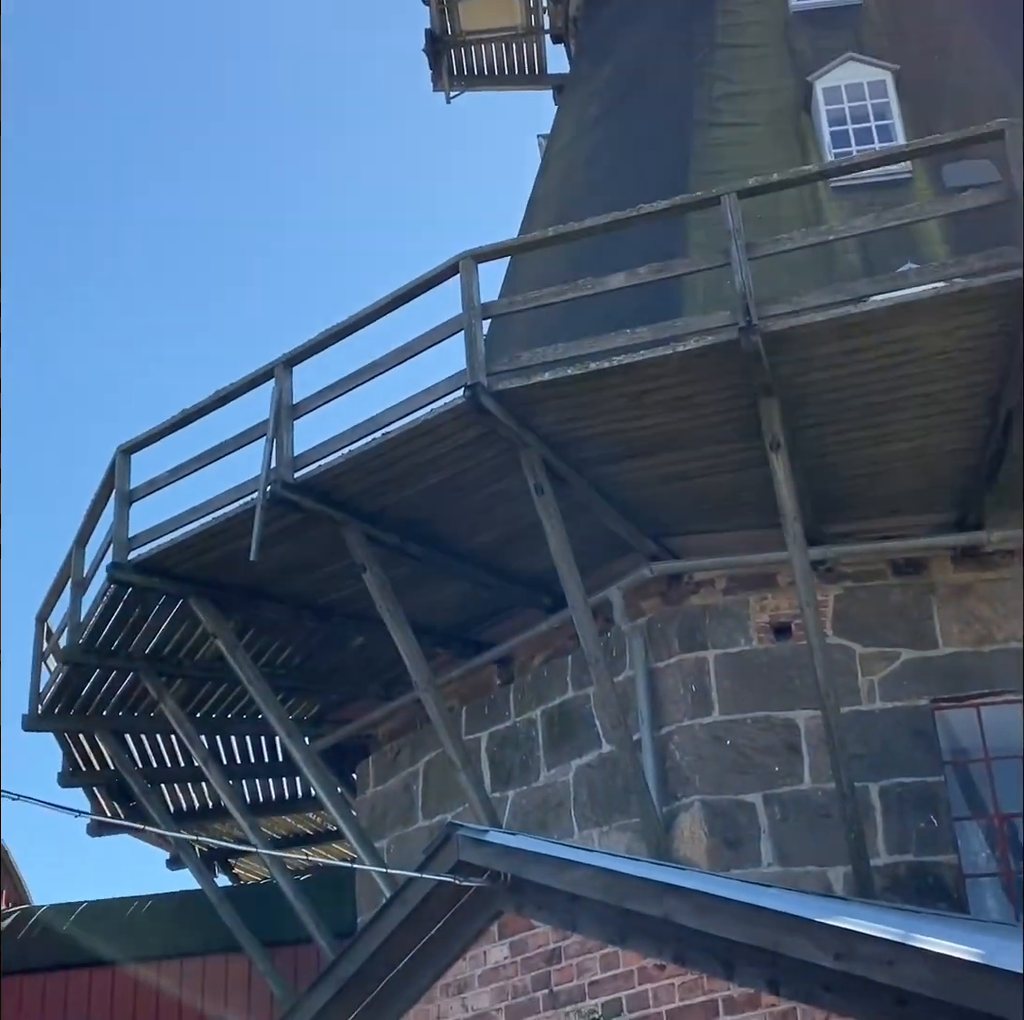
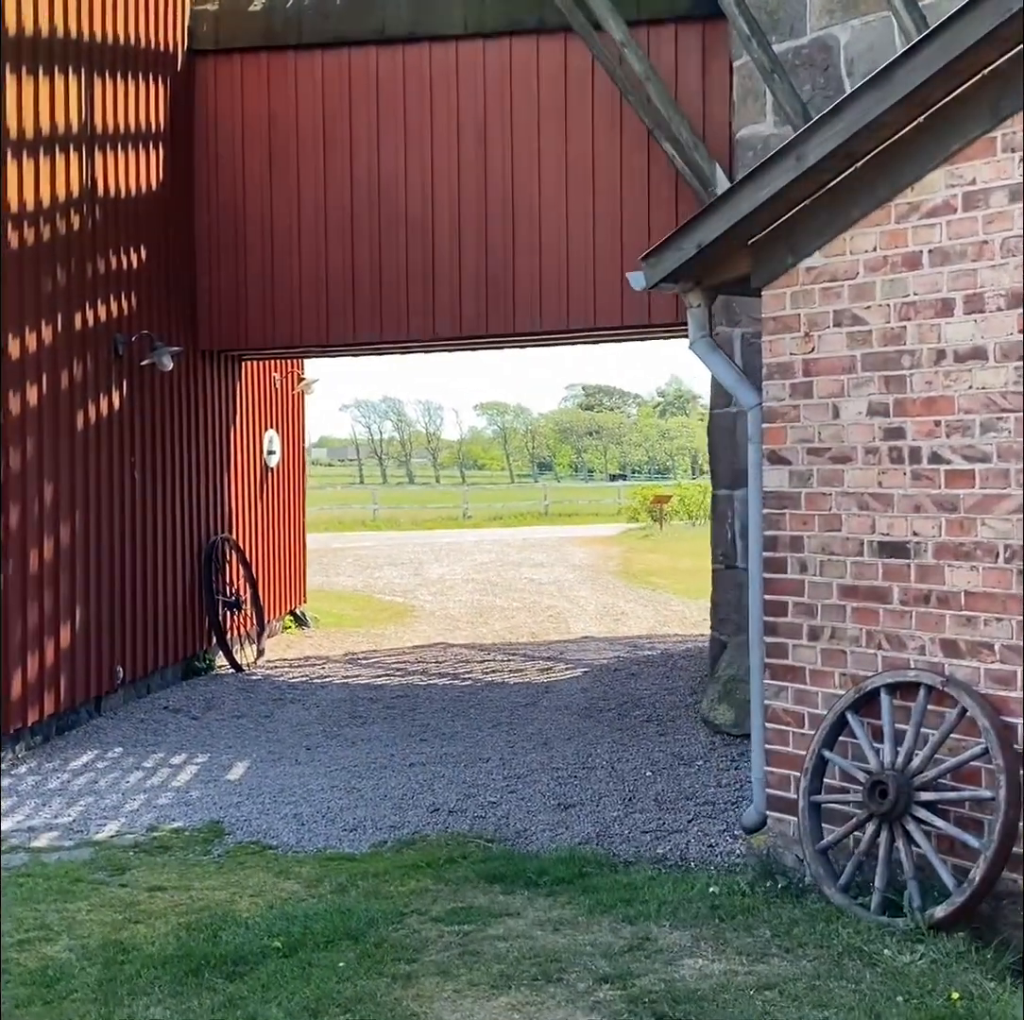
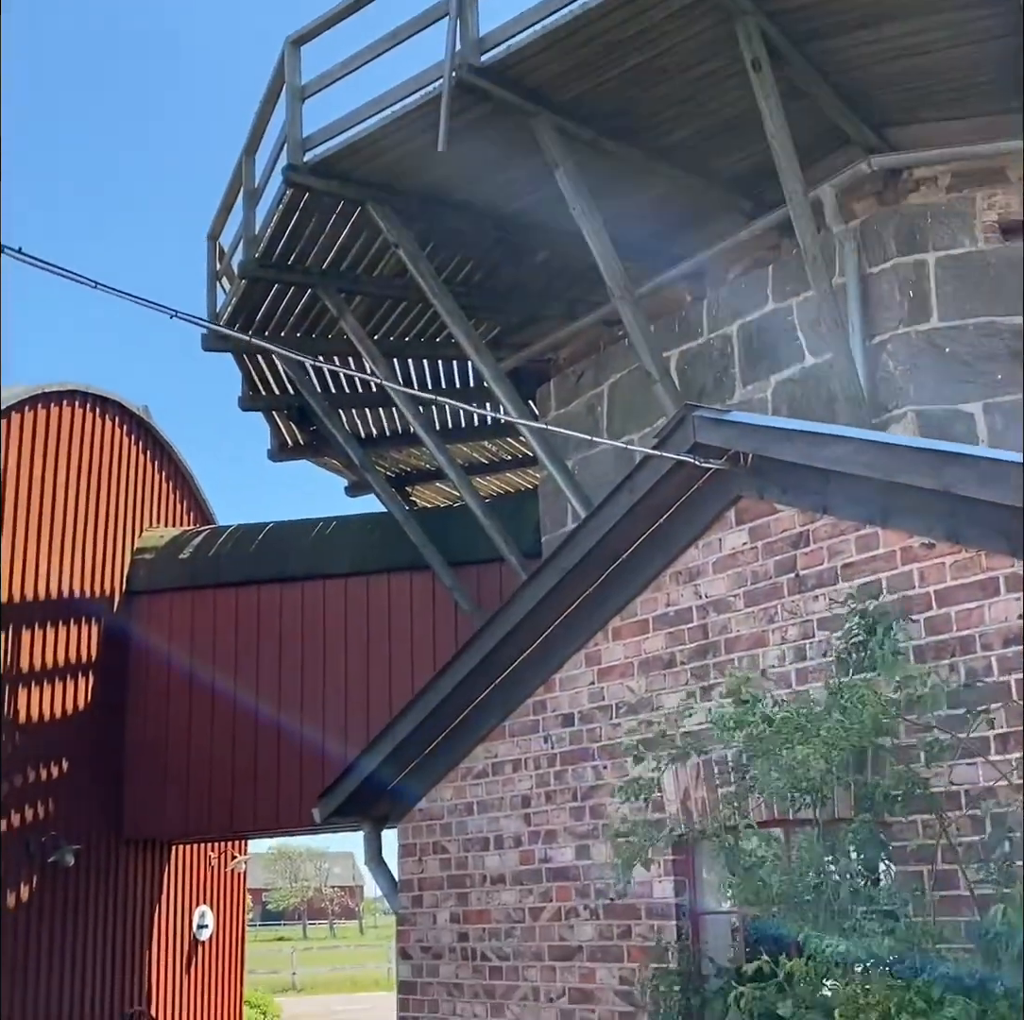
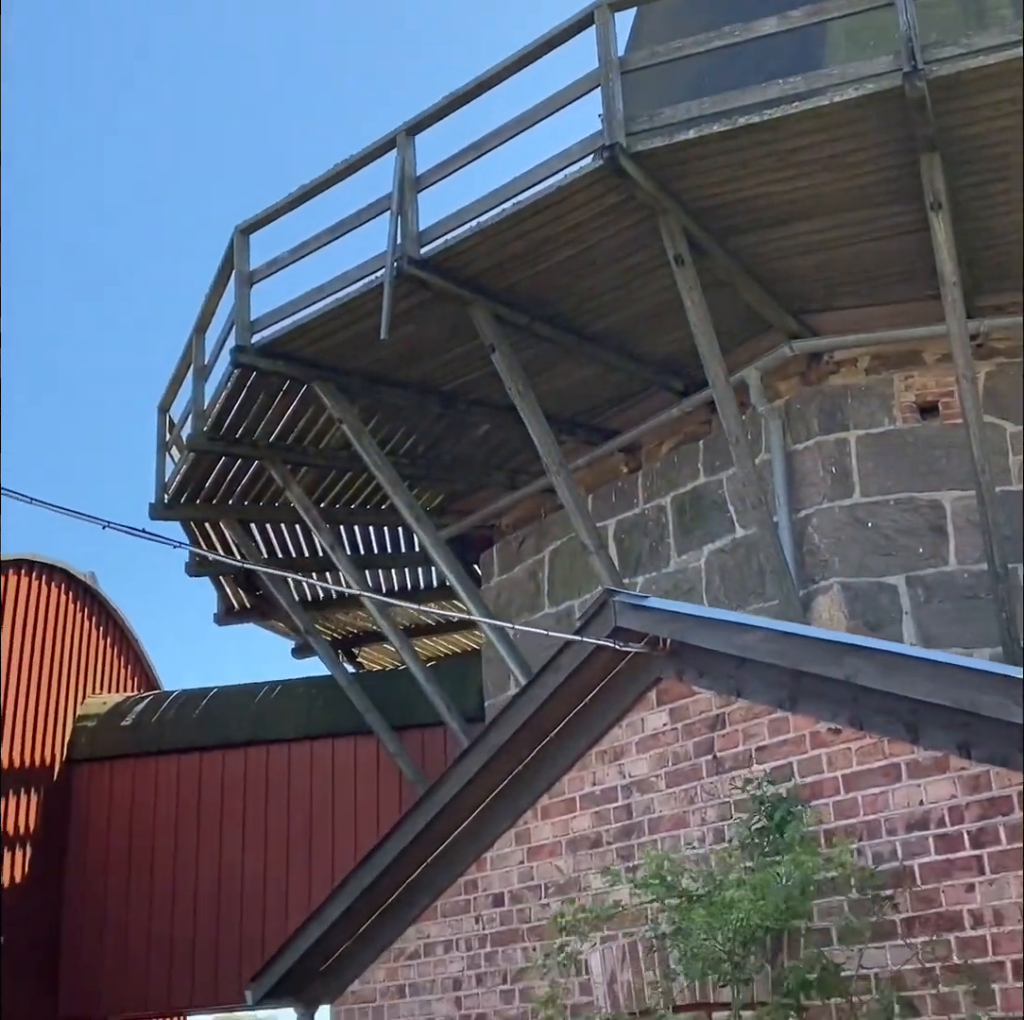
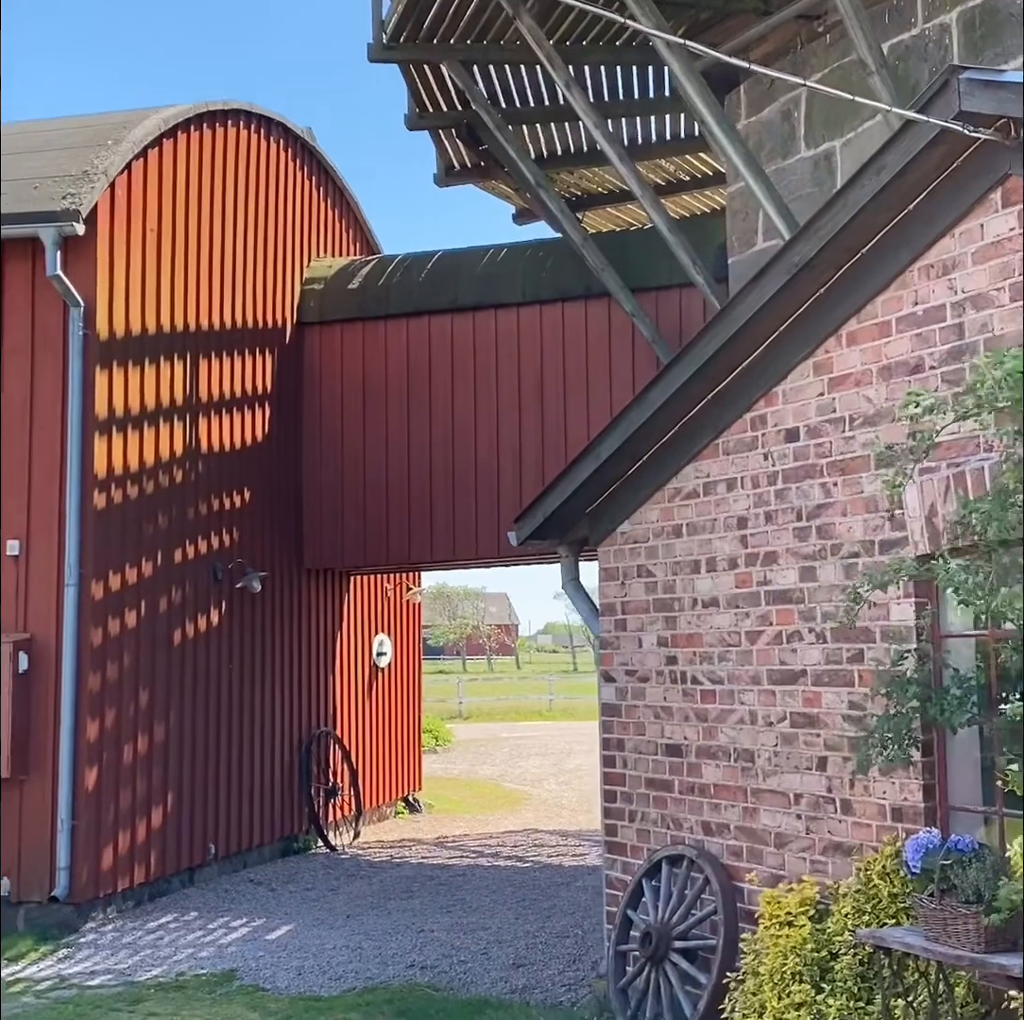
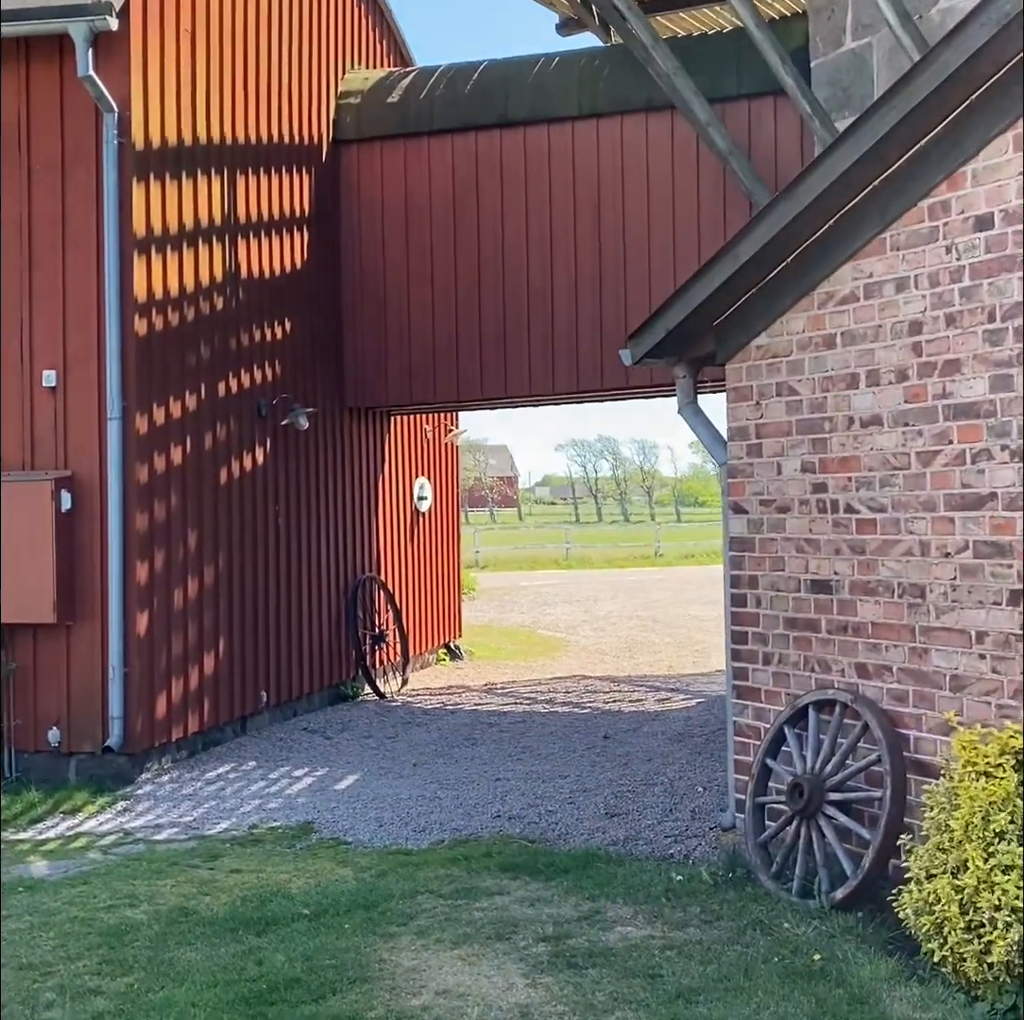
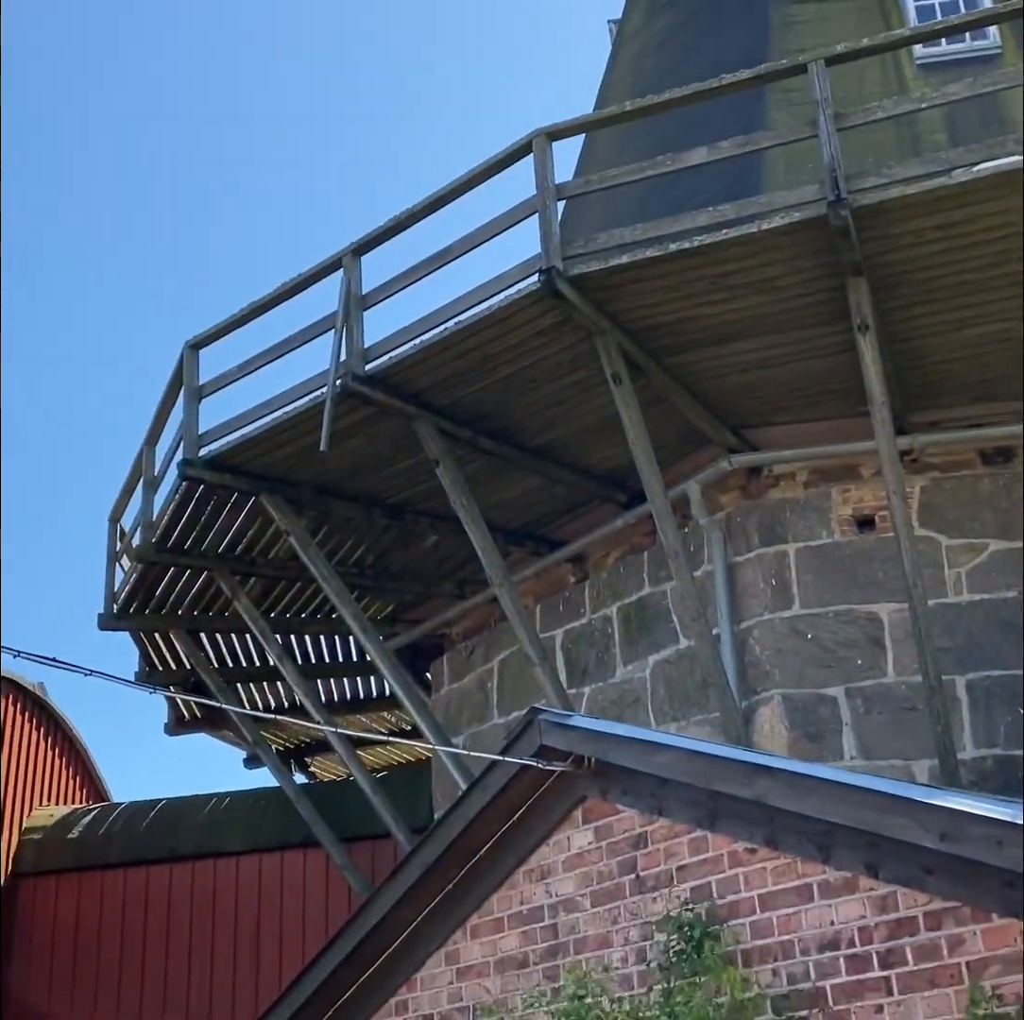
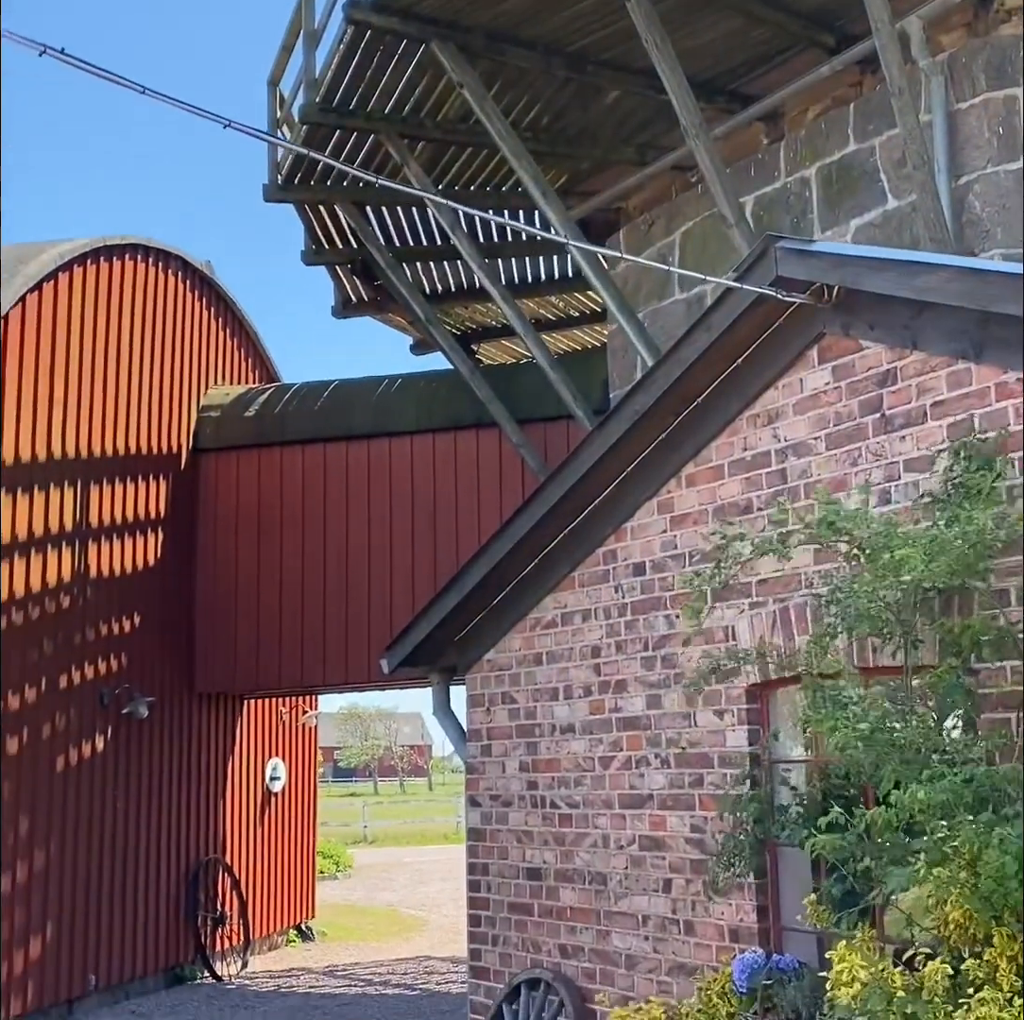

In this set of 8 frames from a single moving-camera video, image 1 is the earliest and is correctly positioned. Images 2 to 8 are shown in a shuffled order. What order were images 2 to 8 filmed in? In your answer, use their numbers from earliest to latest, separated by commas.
7, 4, 3, 8, 5, 6, 2
